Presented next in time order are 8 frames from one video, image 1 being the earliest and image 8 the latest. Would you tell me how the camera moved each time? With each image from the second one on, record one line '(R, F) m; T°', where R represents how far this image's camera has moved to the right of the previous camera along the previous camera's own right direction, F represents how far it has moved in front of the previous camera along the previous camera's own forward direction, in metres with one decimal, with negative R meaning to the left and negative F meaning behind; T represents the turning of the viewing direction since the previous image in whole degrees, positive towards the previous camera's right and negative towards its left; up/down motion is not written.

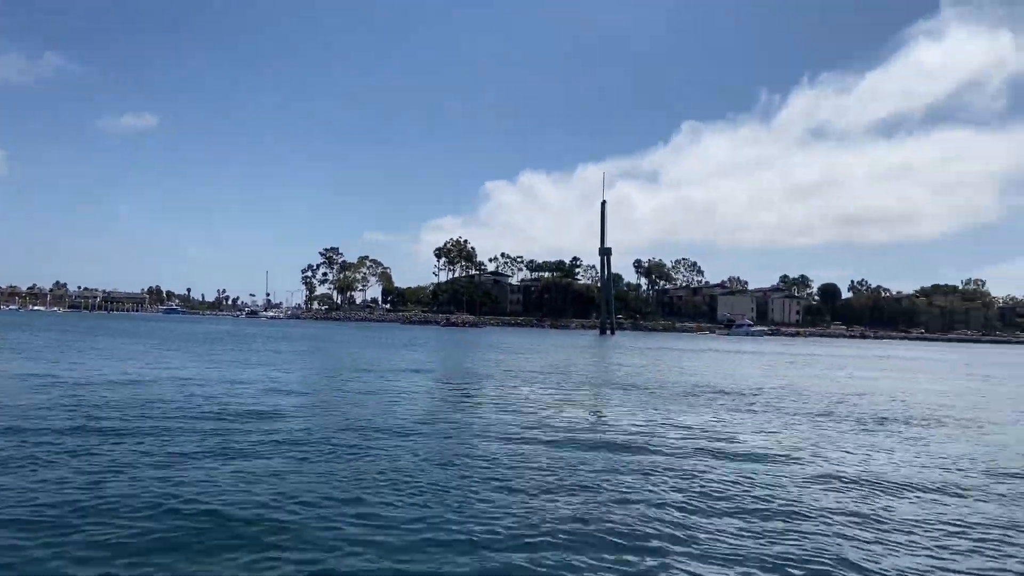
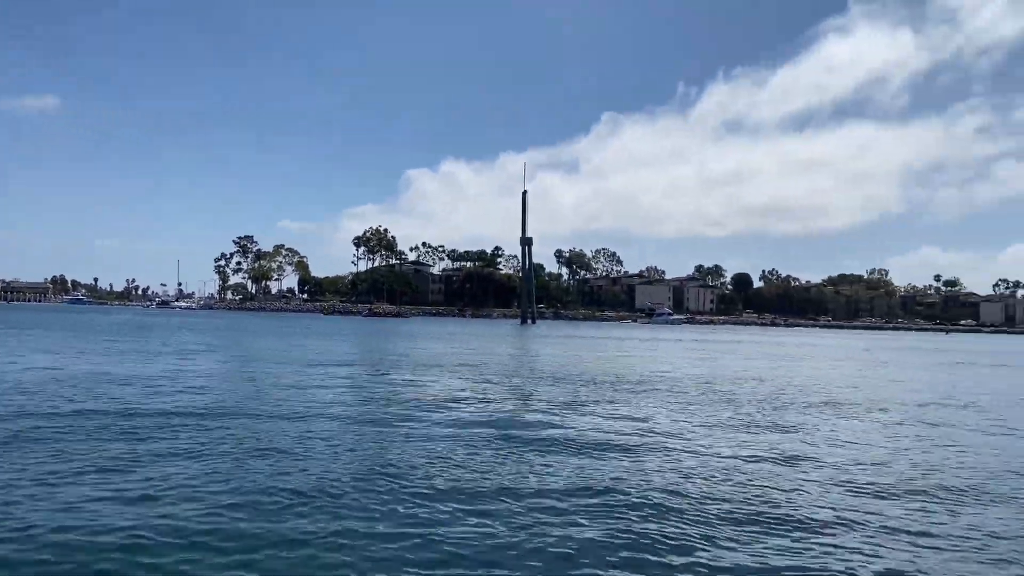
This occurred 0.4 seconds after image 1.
(+1.3, +1.2) m; -22°
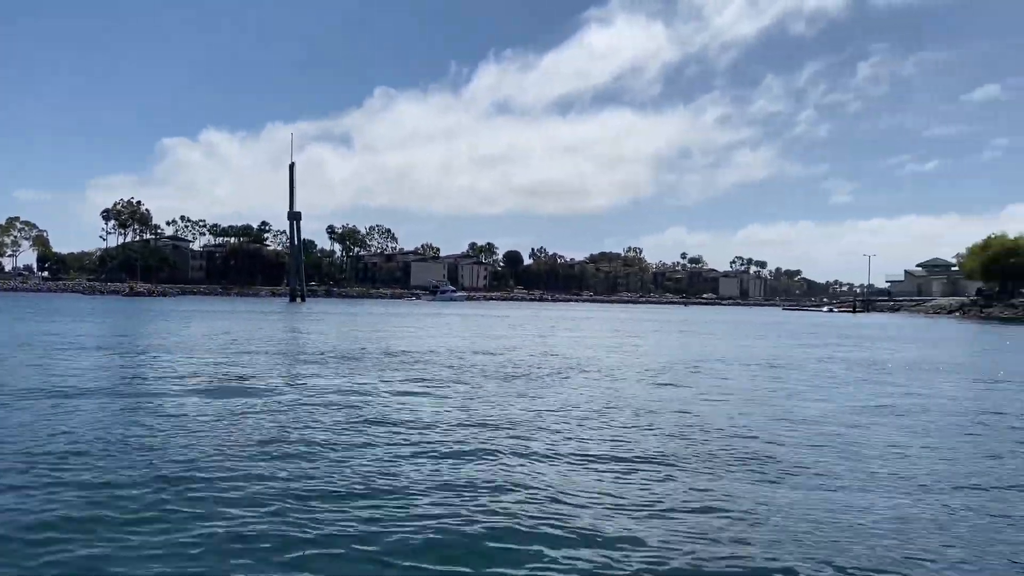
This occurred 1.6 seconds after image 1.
(-1.0, 0.0) m; +15°
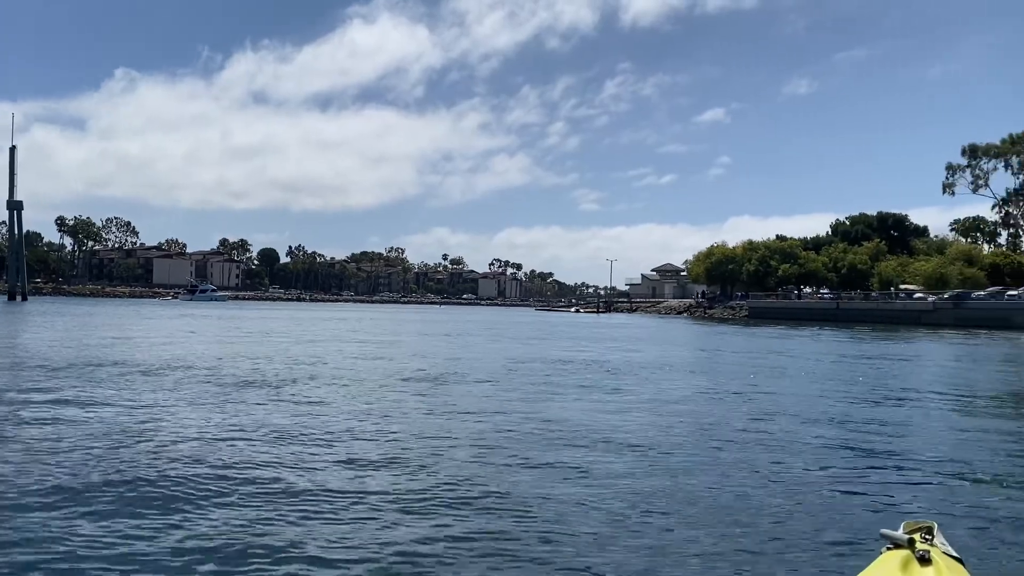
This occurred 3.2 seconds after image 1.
(-0.4, -0.3) m; +16°
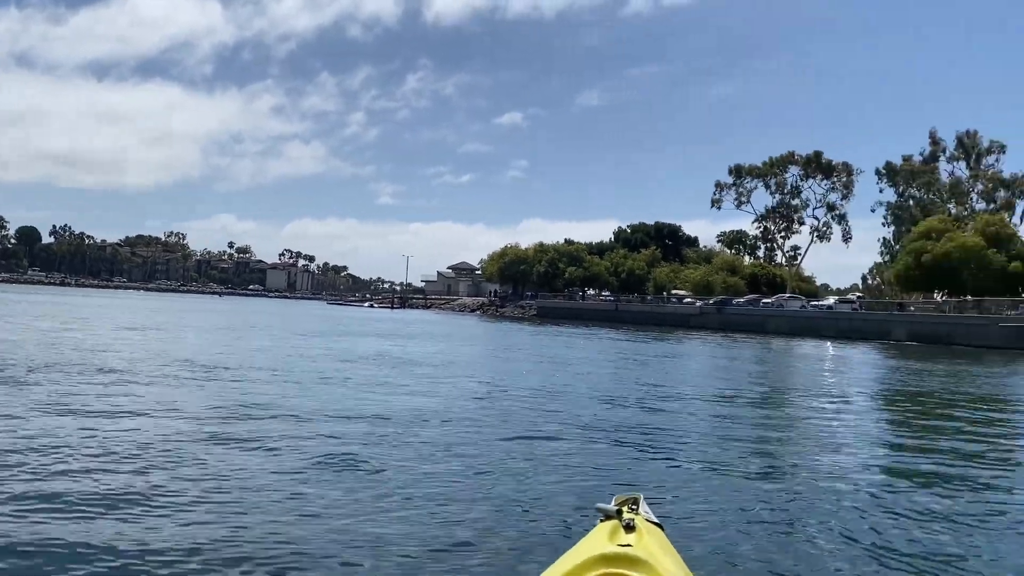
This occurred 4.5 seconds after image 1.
(+0.3, 0.0) m; +13°
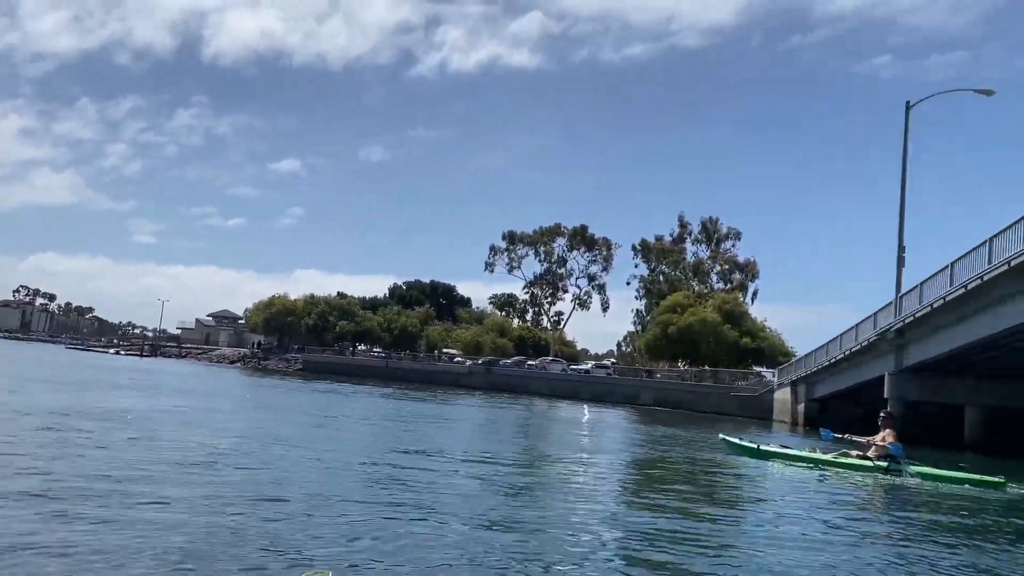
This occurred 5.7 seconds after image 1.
(-0.3, -0.1) m; +15°
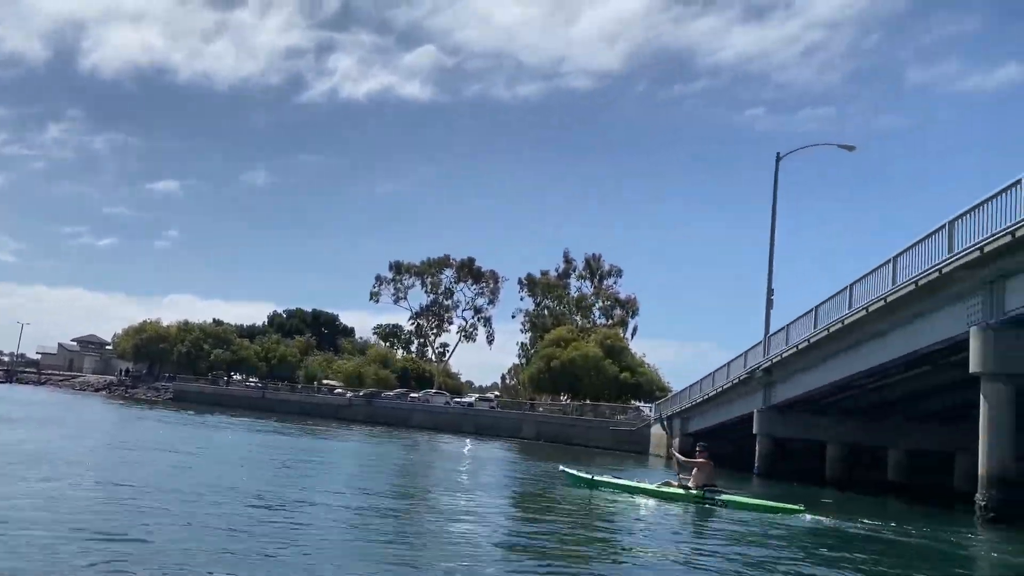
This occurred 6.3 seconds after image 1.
(+0.2, +0.1) m; +7°
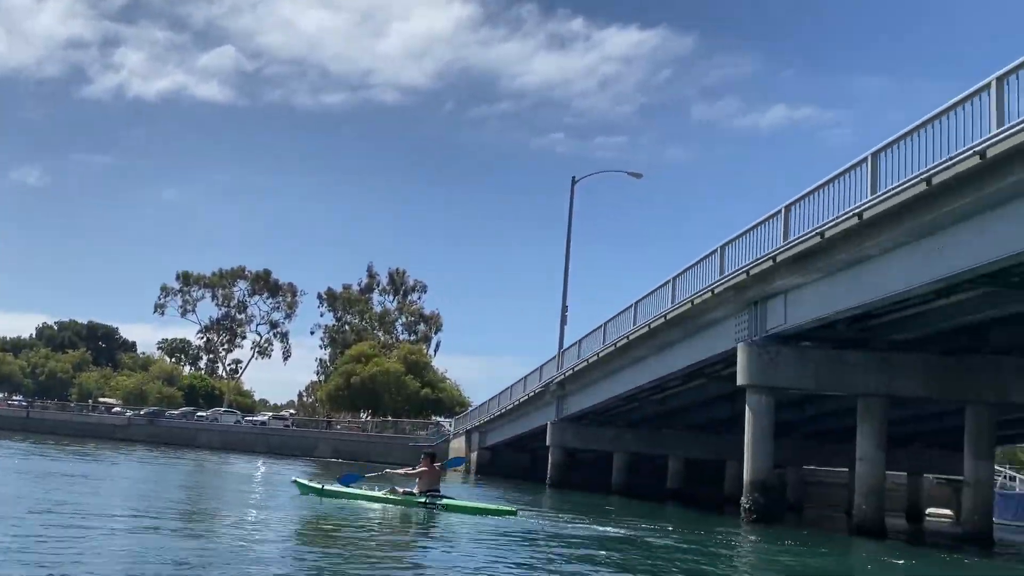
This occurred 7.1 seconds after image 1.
(+0.2, 0.0) m; +13°
